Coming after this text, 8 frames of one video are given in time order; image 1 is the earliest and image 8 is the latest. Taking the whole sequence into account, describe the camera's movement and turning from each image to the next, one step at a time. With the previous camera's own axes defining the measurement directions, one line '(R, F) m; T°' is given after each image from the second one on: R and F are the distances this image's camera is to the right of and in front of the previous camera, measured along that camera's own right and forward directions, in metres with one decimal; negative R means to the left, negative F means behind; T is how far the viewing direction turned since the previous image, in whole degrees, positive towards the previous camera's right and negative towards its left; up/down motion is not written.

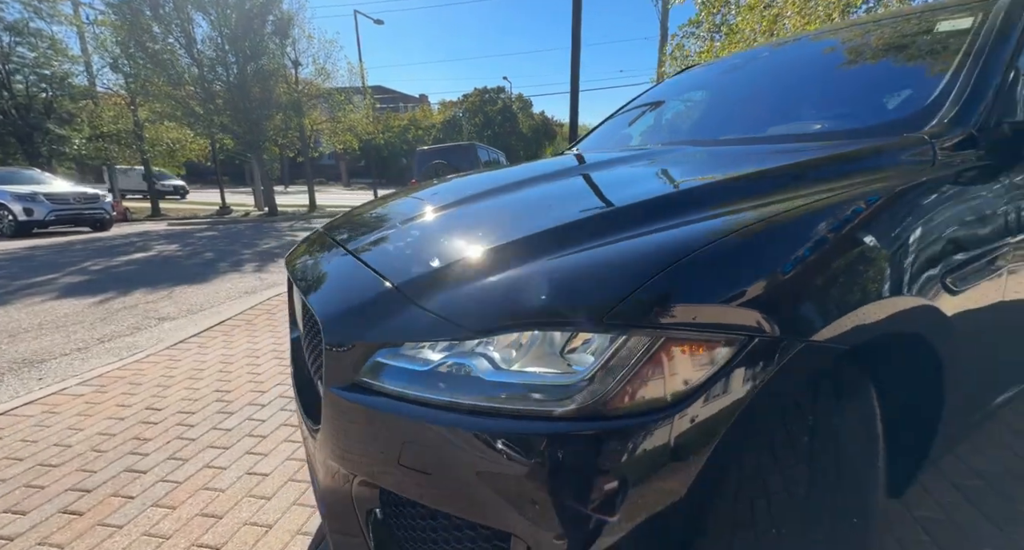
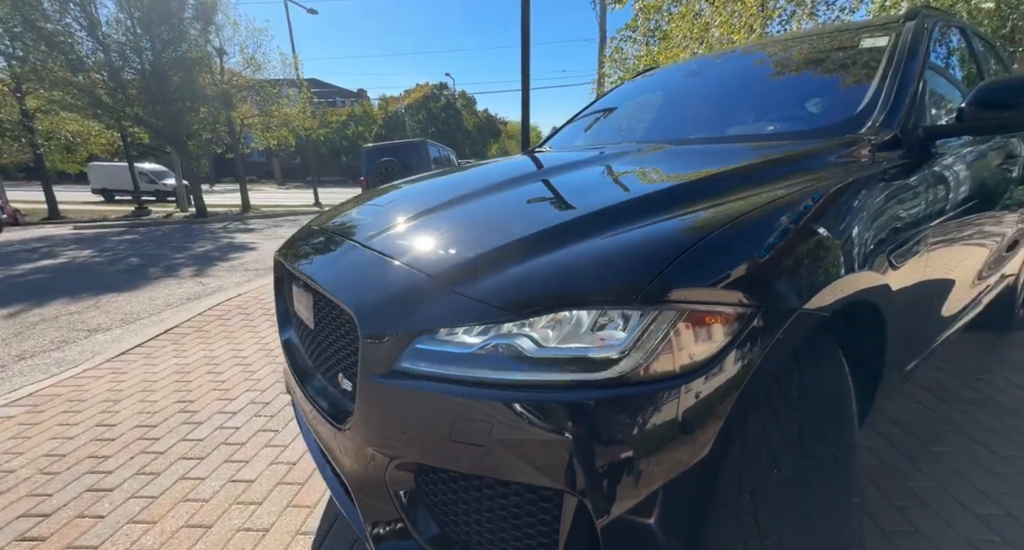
(-0.2, -0.1) m; +7°
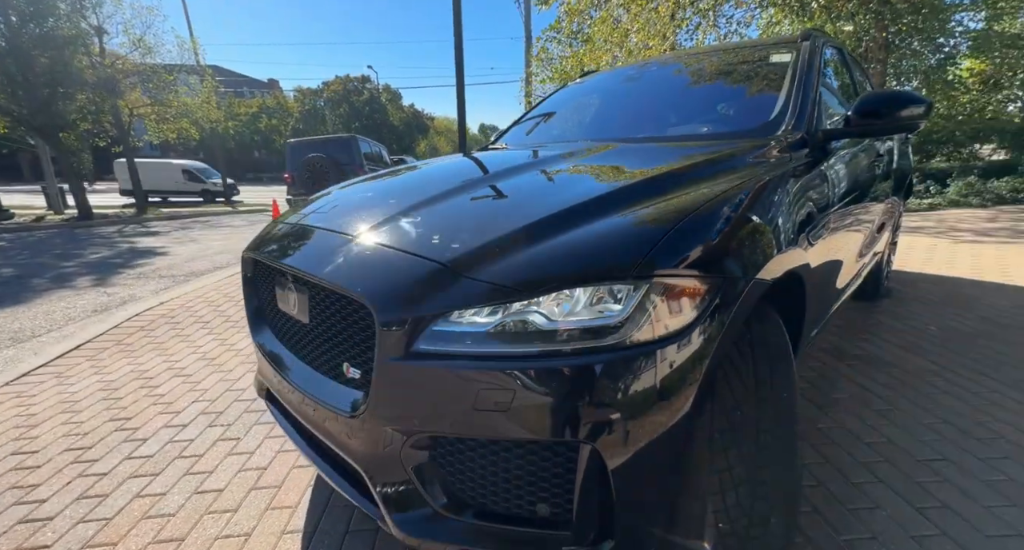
(-0.2, -0.1) m; +9°
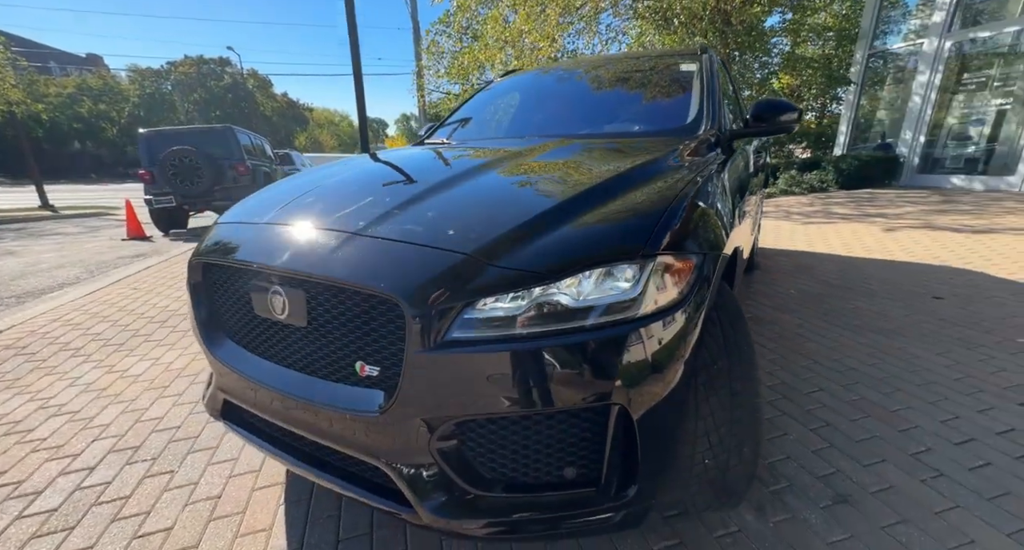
(-0.3, 0.0) m; +14°
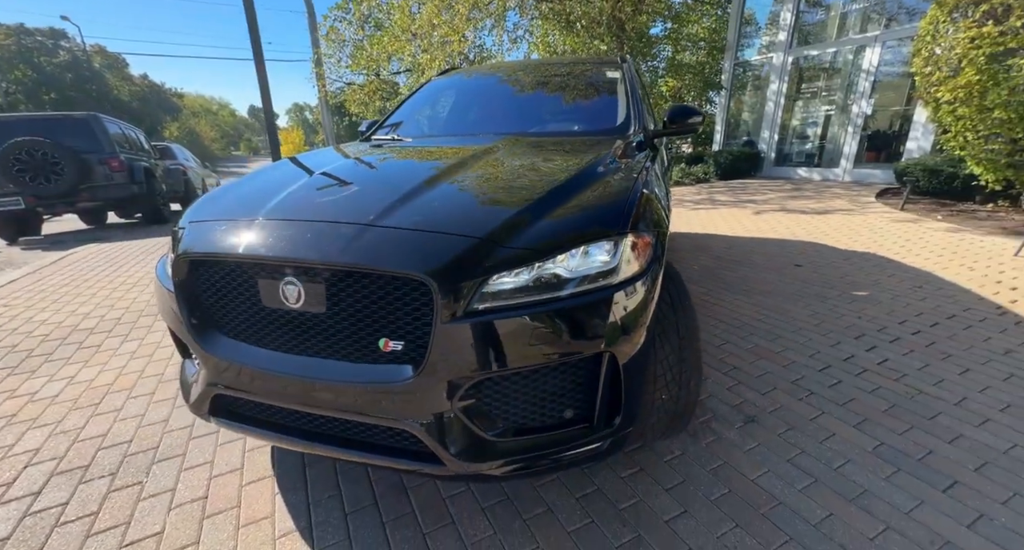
(-0.3, -0.2) m; +12°
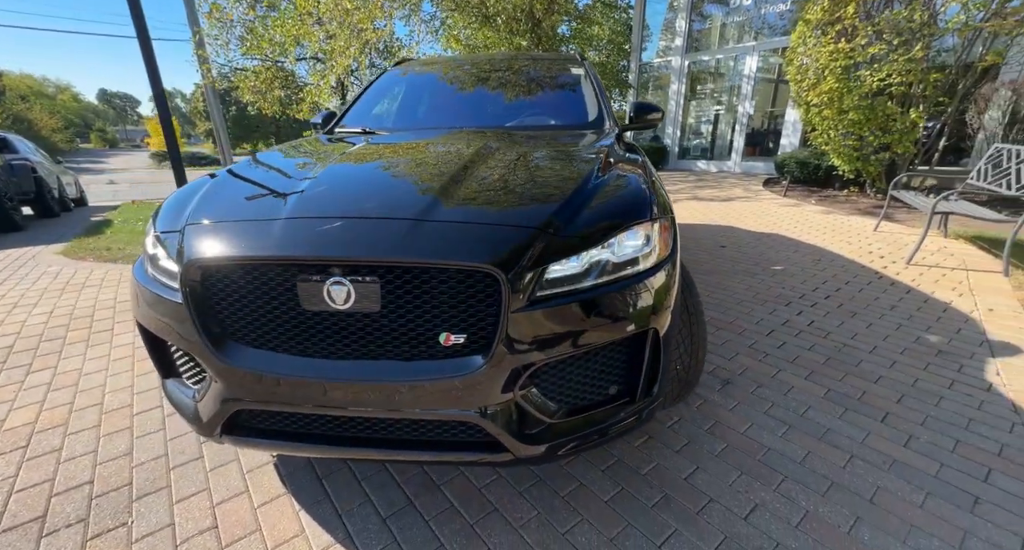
(-0.4, 0.0) m; +12°
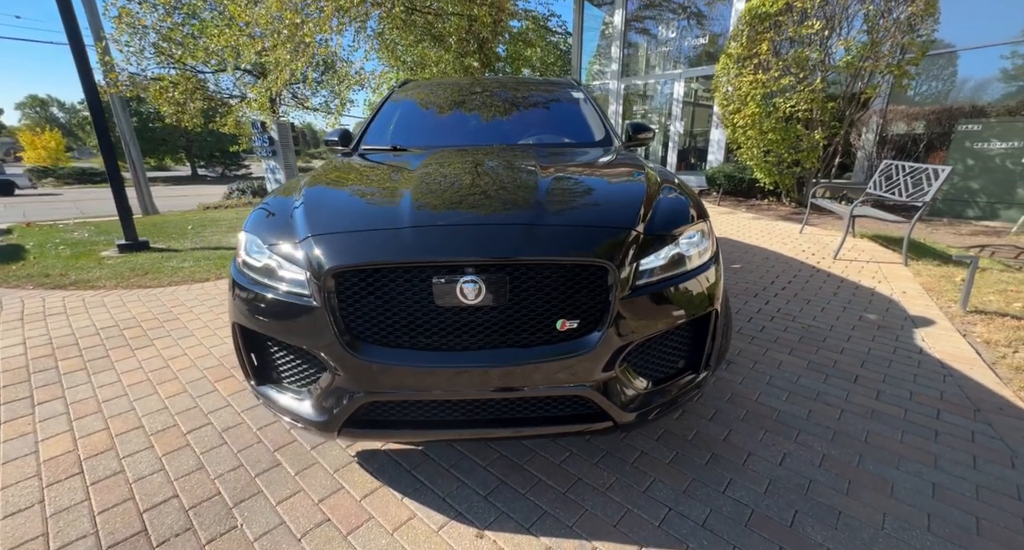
(-0.6, -0.2) m; +9°
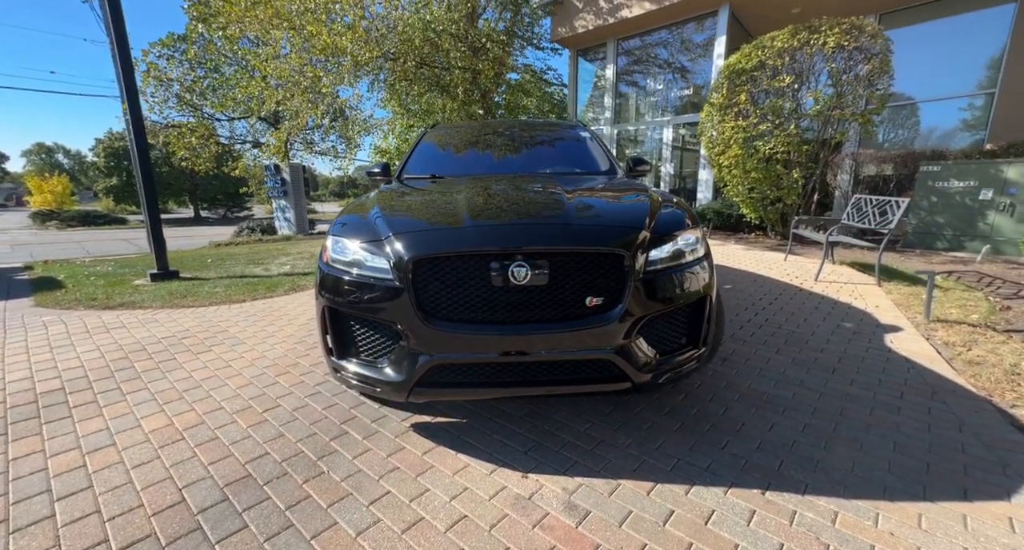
(-0.2, -0.4) m; +1°
